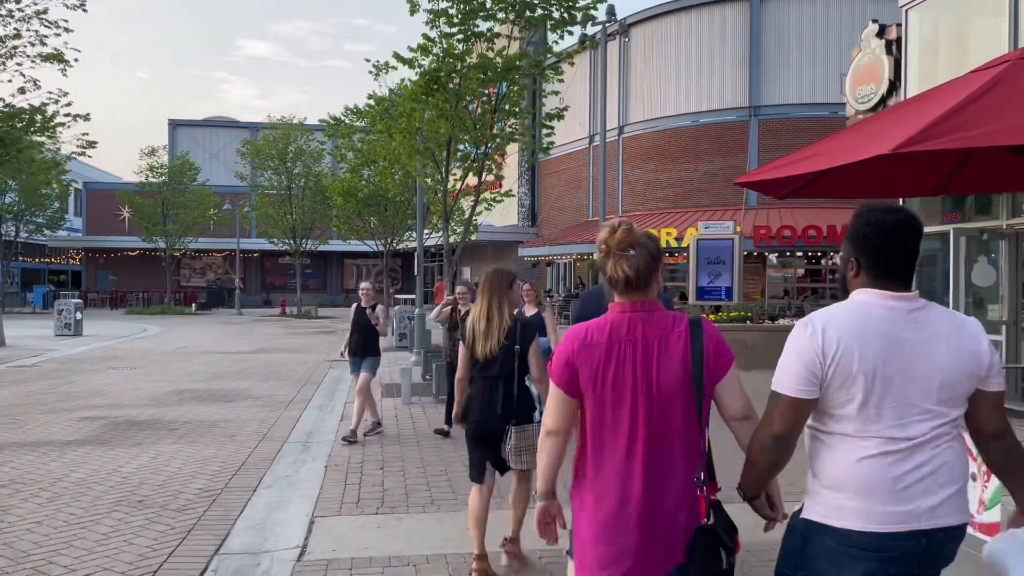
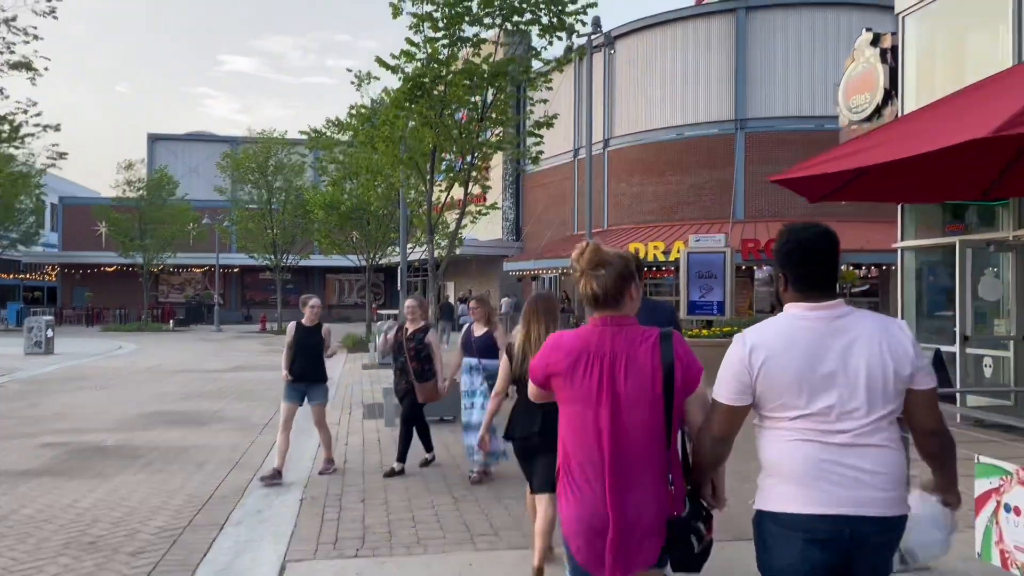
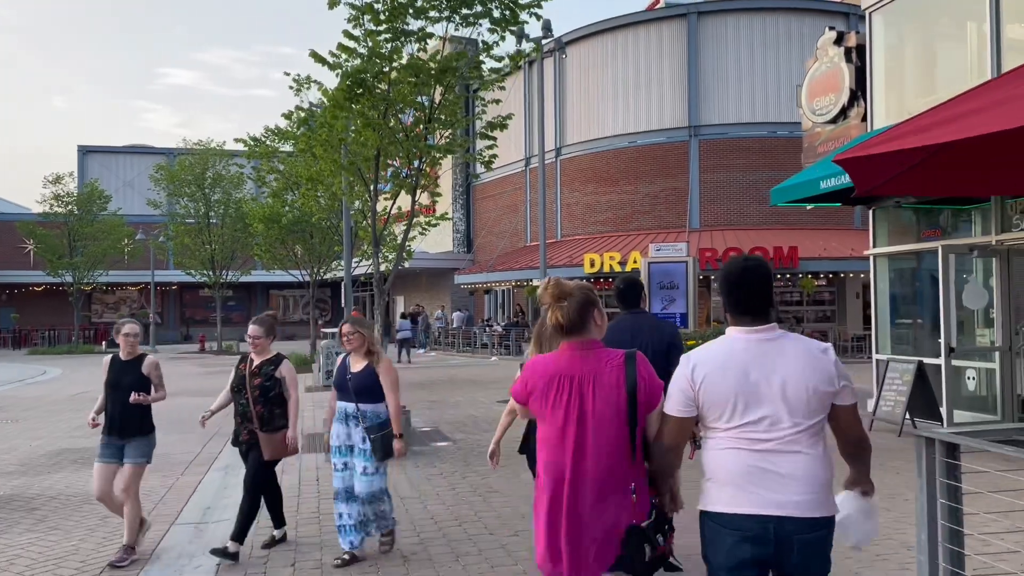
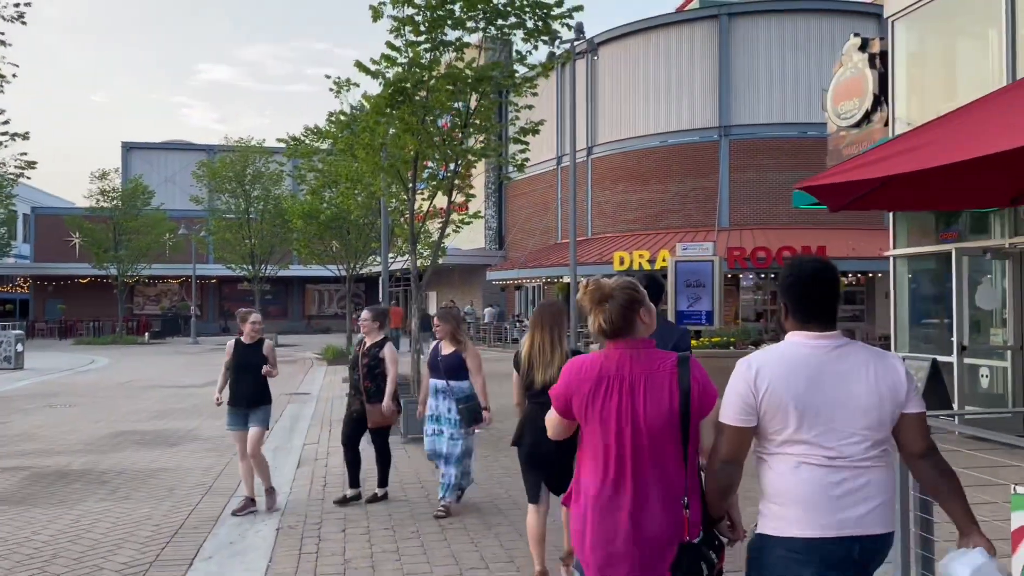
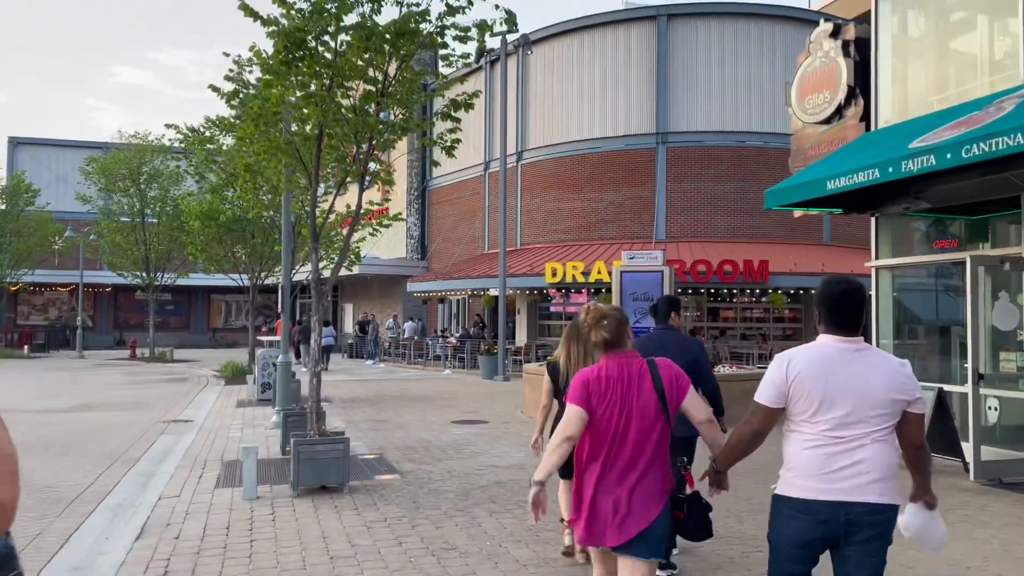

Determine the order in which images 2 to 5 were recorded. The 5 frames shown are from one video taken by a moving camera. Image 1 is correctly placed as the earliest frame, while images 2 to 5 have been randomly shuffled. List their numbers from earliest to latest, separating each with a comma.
2, 4, 3, 5
